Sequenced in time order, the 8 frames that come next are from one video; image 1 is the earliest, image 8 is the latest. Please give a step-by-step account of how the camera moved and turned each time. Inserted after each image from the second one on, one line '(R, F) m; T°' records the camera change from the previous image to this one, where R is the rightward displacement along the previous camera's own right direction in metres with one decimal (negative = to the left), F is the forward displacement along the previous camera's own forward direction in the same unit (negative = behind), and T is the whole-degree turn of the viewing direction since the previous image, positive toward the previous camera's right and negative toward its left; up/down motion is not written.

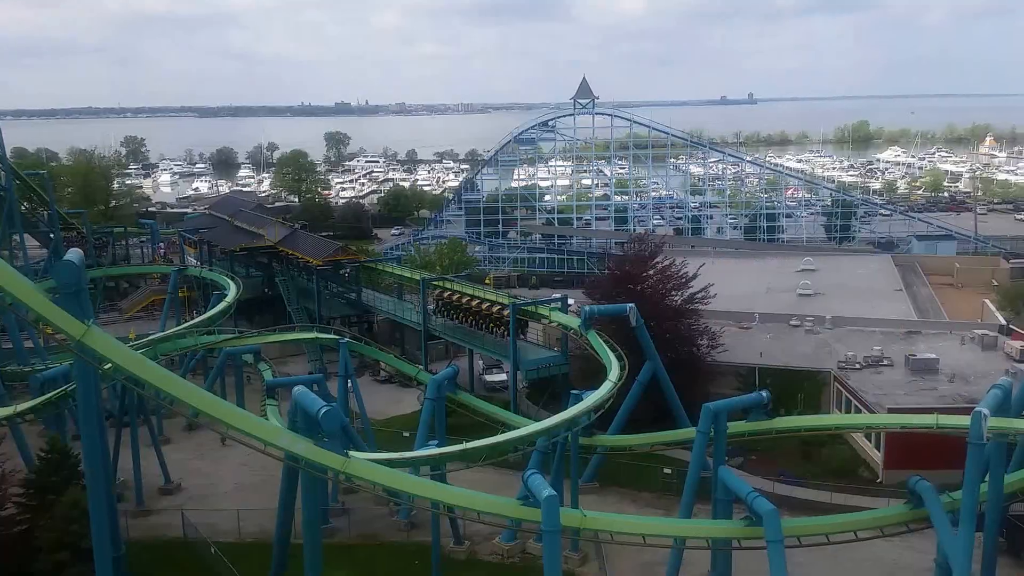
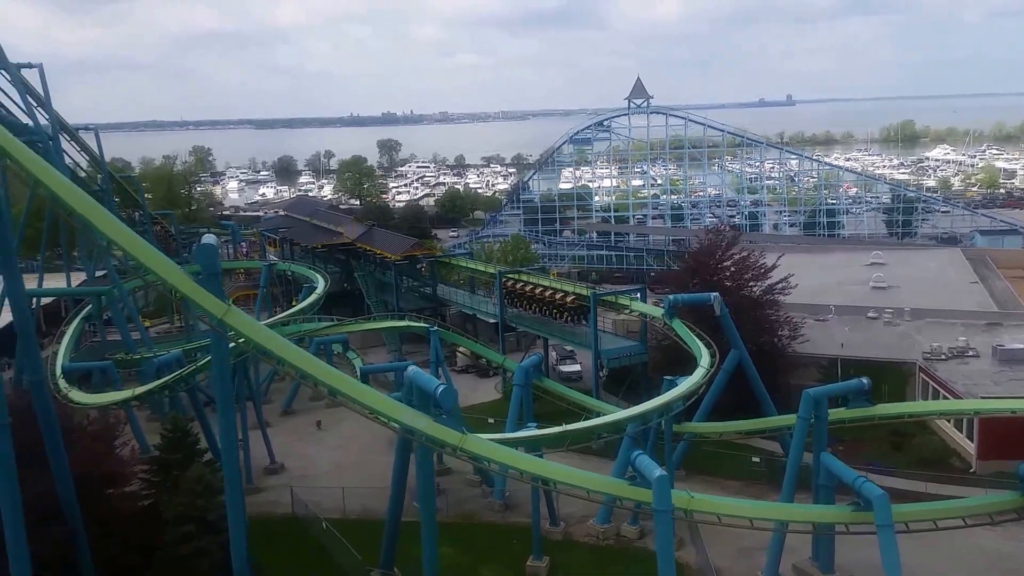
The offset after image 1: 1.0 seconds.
(-0.6, -0.3) m; -2°
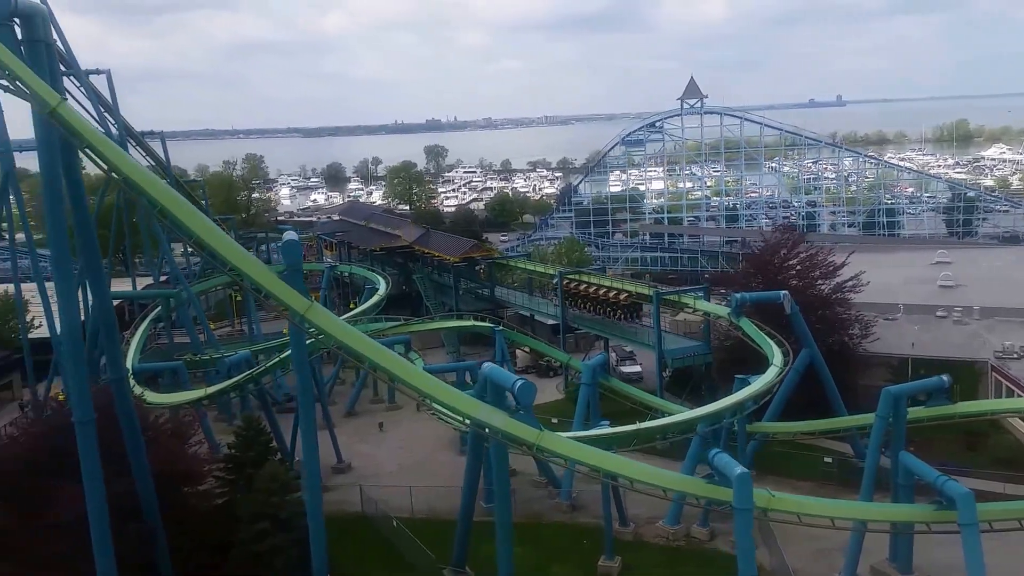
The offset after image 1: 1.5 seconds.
(-0.3, 0.0) m; -3°
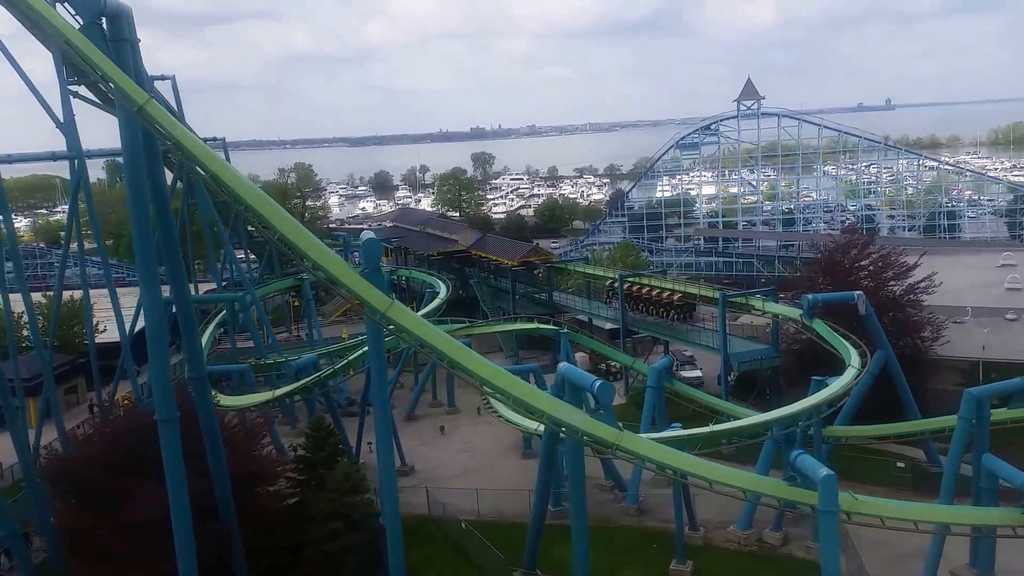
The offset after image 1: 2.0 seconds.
(-0.3, 0.0) m; -3°
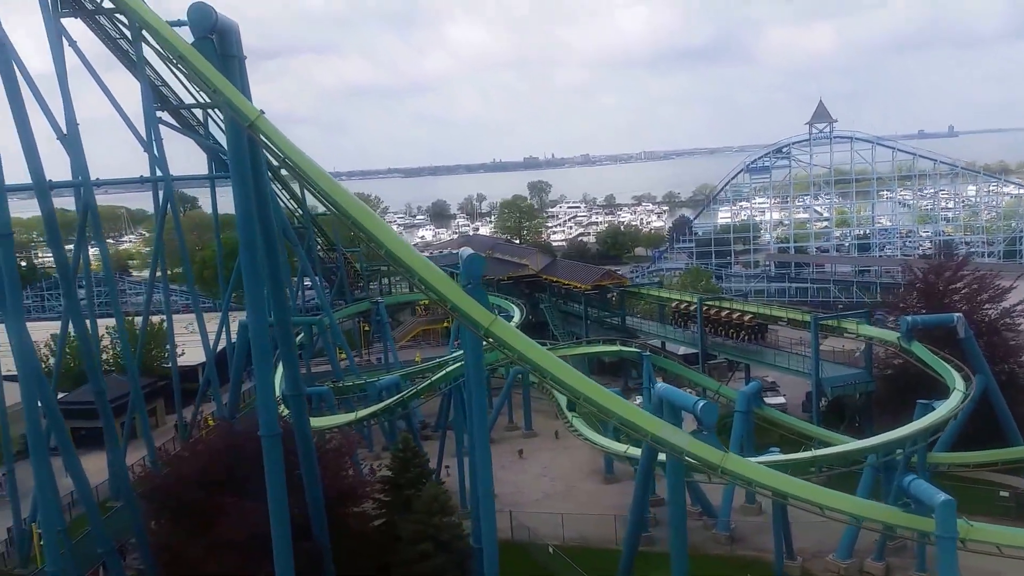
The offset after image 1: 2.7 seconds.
(-0.4, +0.1) m; -3°
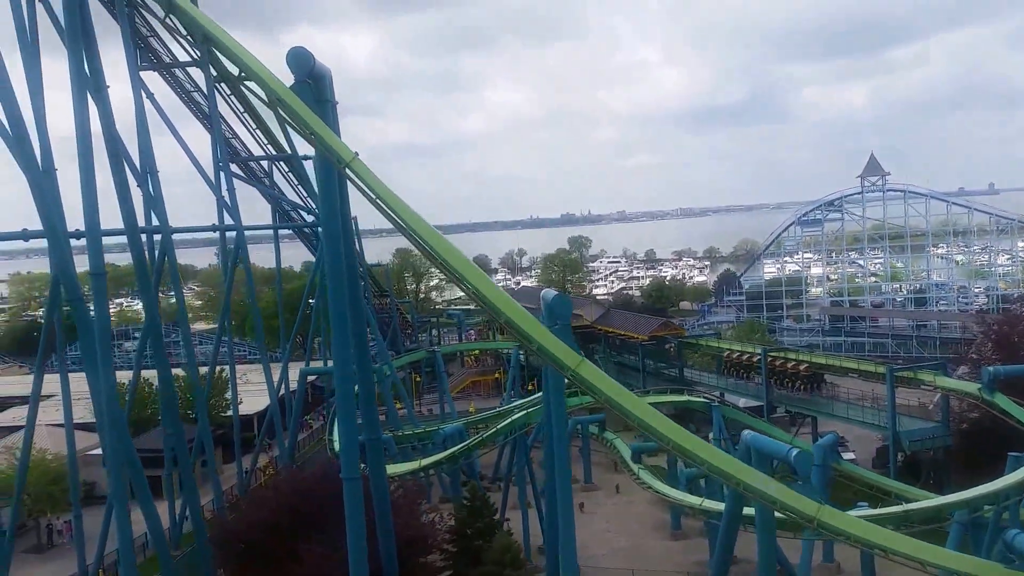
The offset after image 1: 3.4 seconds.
(-0.4, +0.1) m; -2°
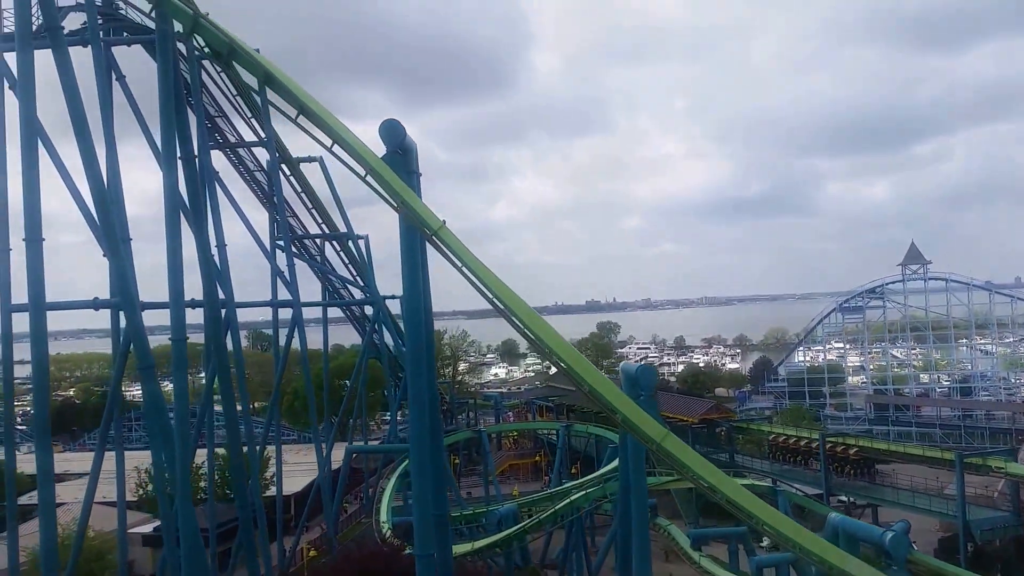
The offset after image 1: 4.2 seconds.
(-0.5, 0.0) m; -1°
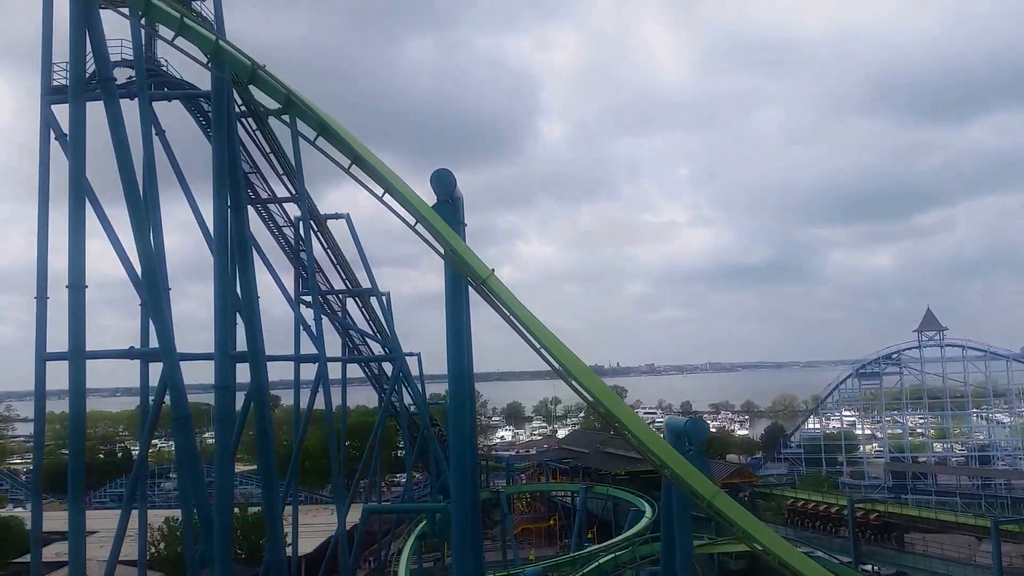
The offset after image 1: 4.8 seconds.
(-0.4, 0.0) m; 0°
